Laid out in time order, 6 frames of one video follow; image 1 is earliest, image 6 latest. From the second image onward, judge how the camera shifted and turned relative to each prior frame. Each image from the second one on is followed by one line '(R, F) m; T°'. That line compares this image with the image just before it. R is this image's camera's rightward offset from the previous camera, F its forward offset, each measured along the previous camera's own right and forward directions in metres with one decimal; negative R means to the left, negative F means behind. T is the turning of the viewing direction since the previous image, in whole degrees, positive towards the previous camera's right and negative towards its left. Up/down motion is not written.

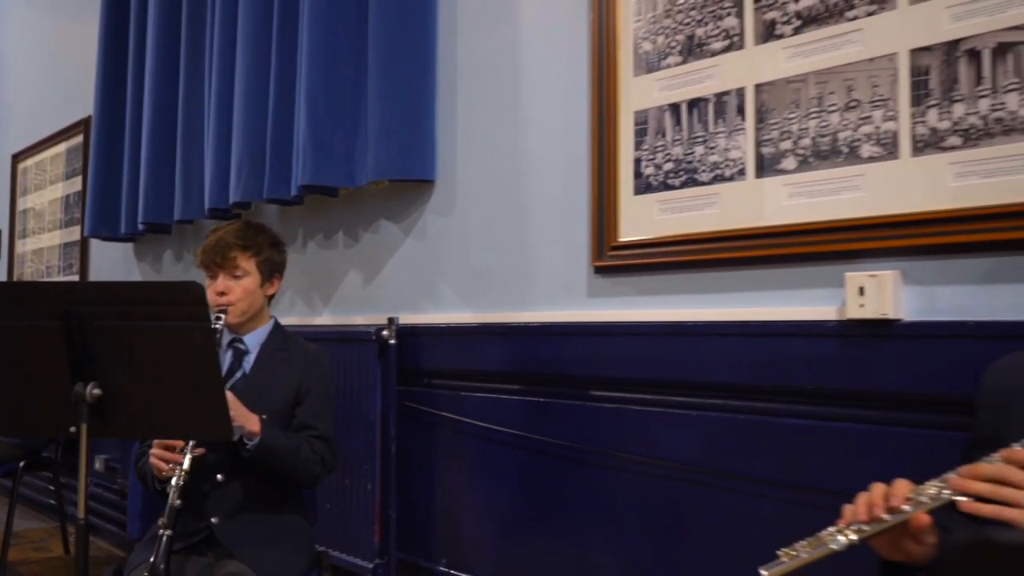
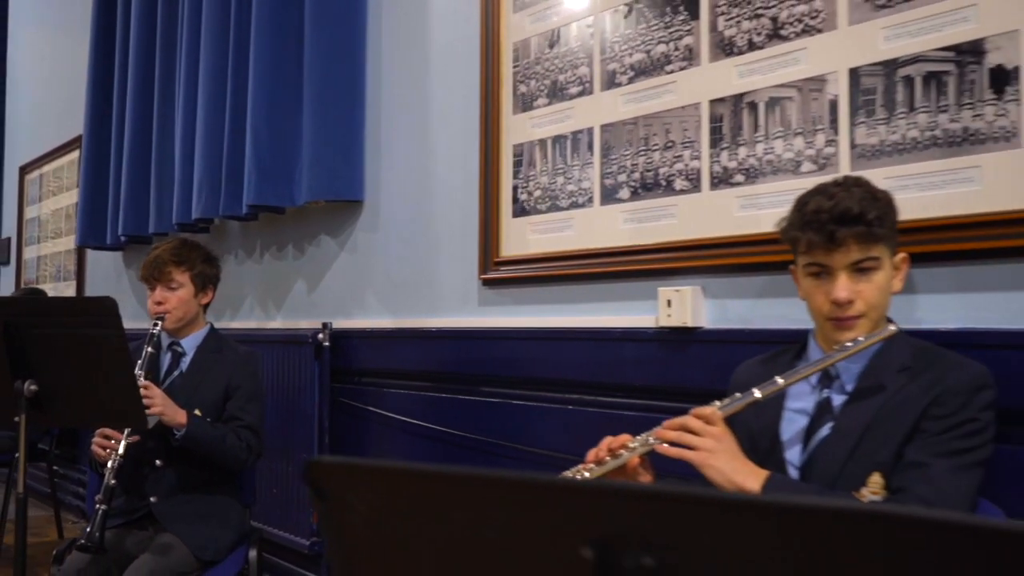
(+0.3, -0.3) m; -1°
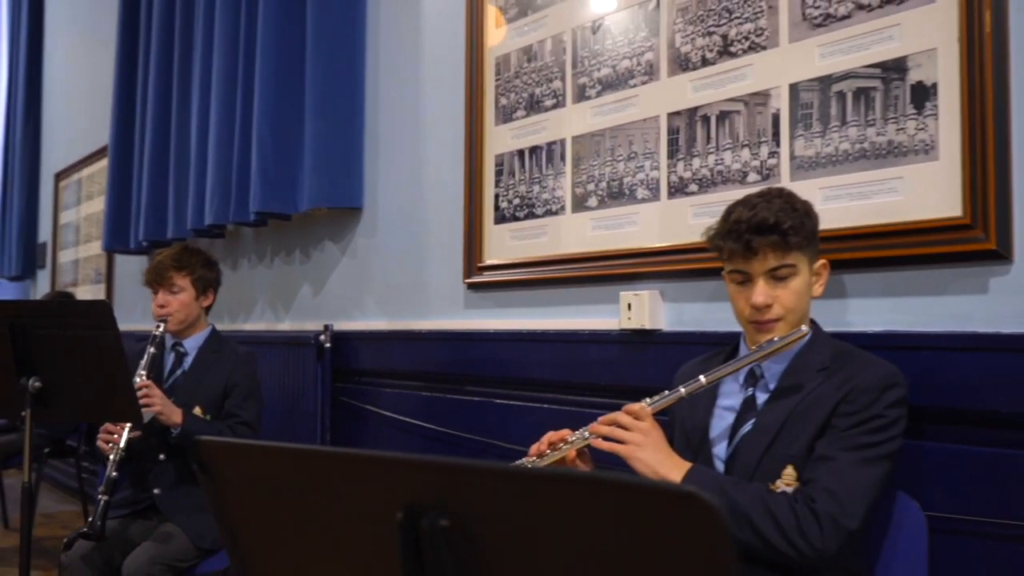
(+0.1, -0.1) m; -2°
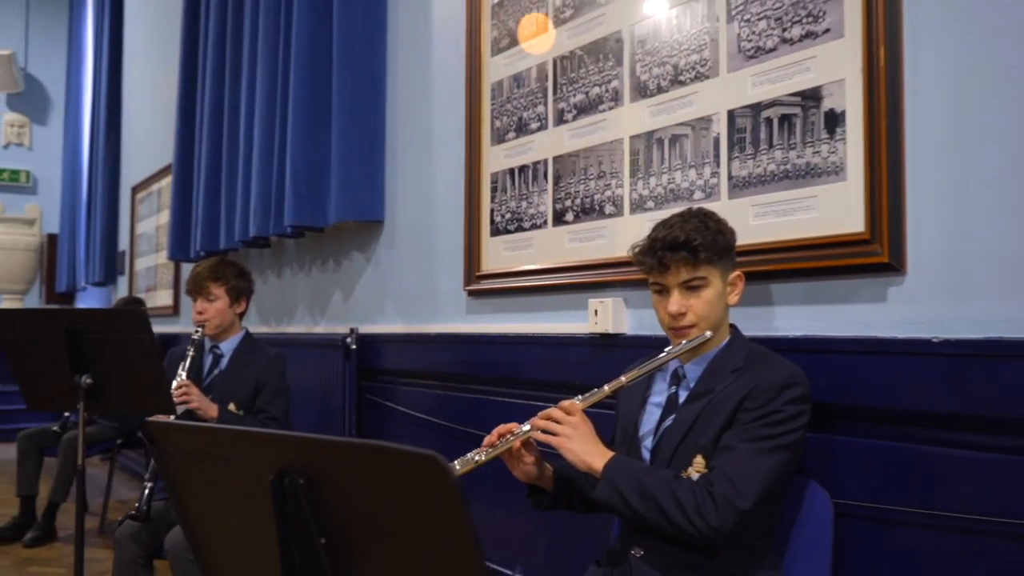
(+0.2, -0.2) m; -5°
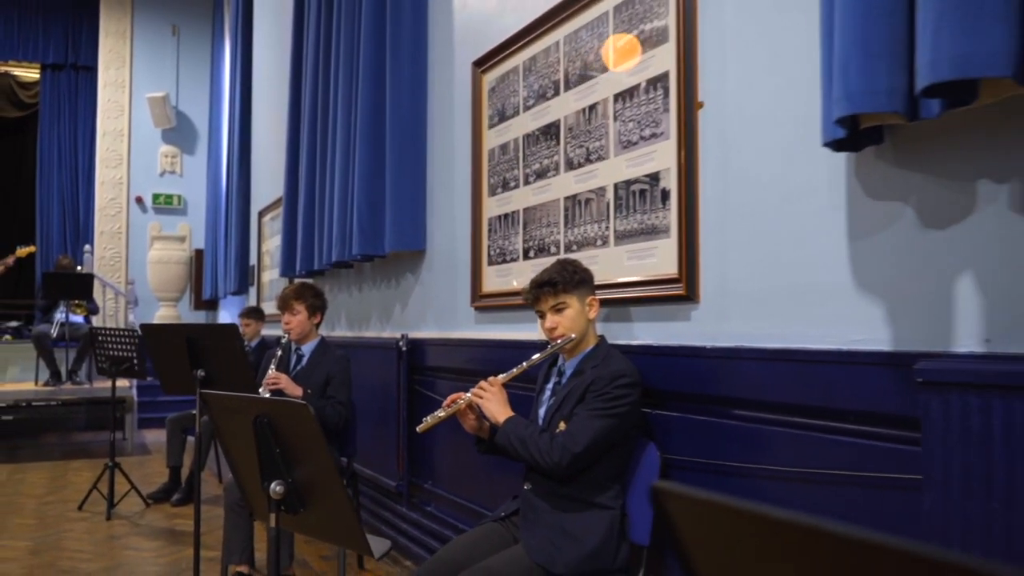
(+0.5, -0.7) m; -9°
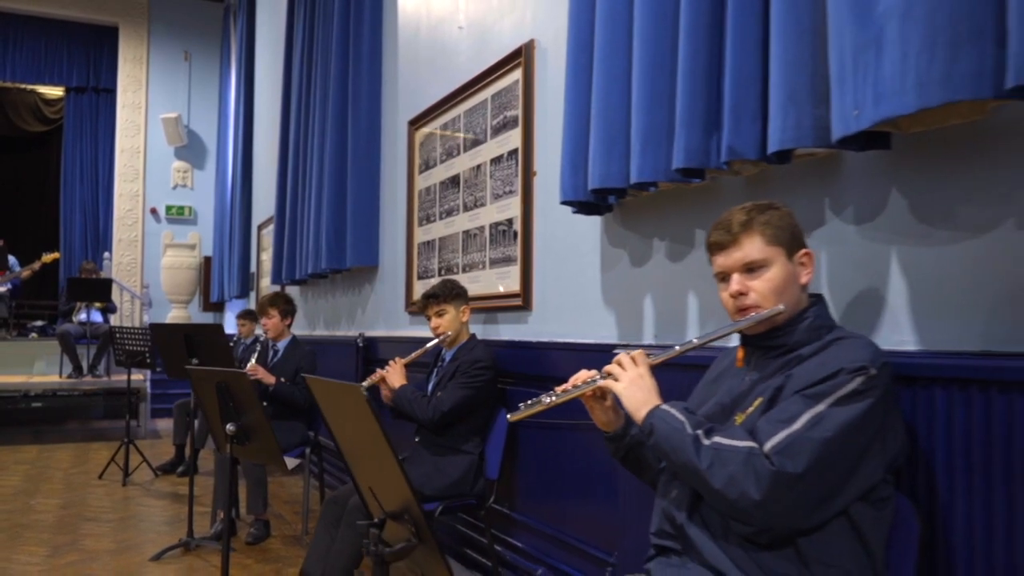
(+0.4, -0.9) m; -1°
